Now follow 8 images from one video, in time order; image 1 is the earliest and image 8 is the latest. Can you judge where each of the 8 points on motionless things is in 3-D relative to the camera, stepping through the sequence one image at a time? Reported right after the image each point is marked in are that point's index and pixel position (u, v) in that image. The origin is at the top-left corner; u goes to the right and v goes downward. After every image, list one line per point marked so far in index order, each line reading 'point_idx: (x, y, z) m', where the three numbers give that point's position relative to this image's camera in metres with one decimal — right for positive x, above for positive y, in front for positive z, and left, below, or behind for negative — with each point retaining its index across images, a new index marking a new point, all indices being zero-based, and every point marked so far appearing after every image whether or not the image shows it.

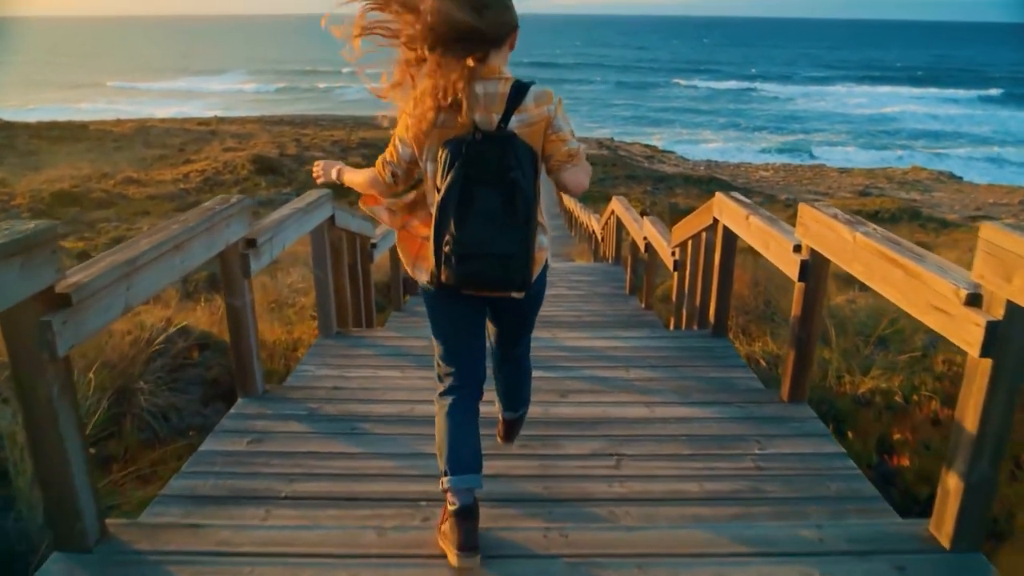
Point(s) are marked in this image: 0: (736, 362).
0: (+1.0, -0.3, +3.5) m
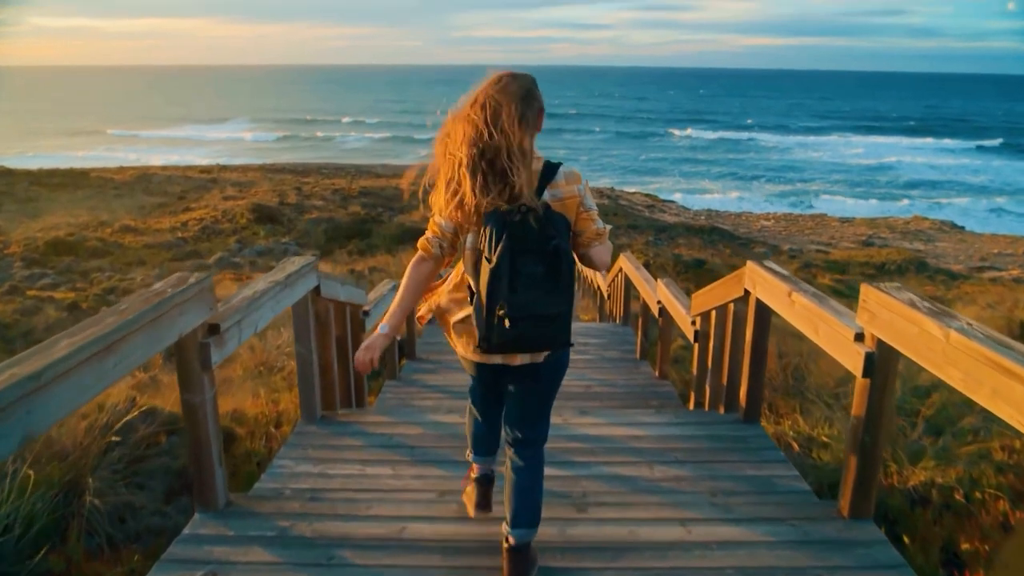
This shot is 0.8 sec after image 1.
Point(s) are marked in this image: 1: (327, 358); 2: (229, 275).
0: (+1.0, -0.7, +3.1) m
1: (-0.9, -0.3, +3.6) m
2: (-6.4, +0.3, +17.6) m
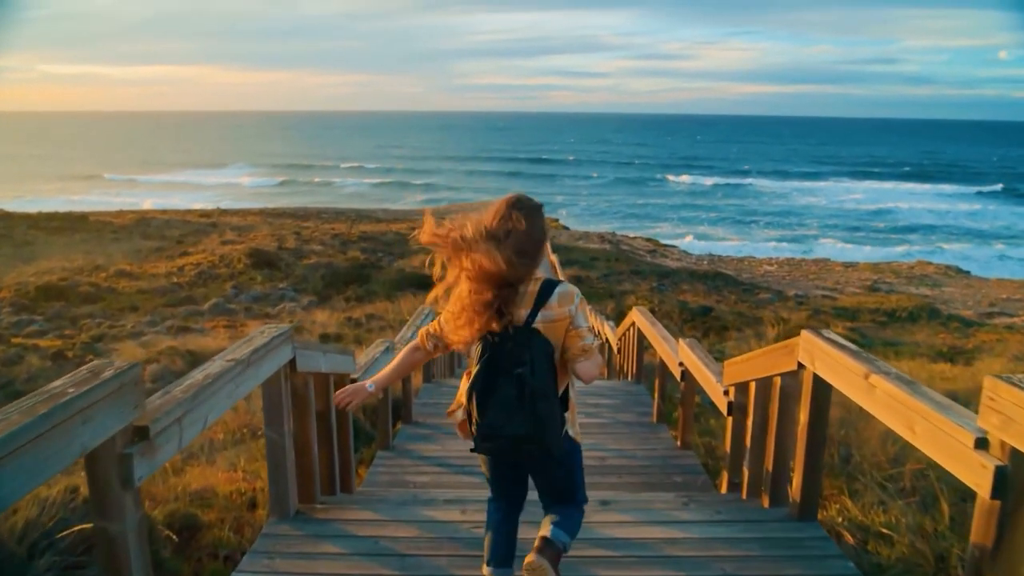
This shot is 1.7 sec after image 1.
0: (+1.1, -0.9, +2.5) m
1: (-0.8, -0.6, +3.1) m
2: (-6.3, -0.8, +17.0) m
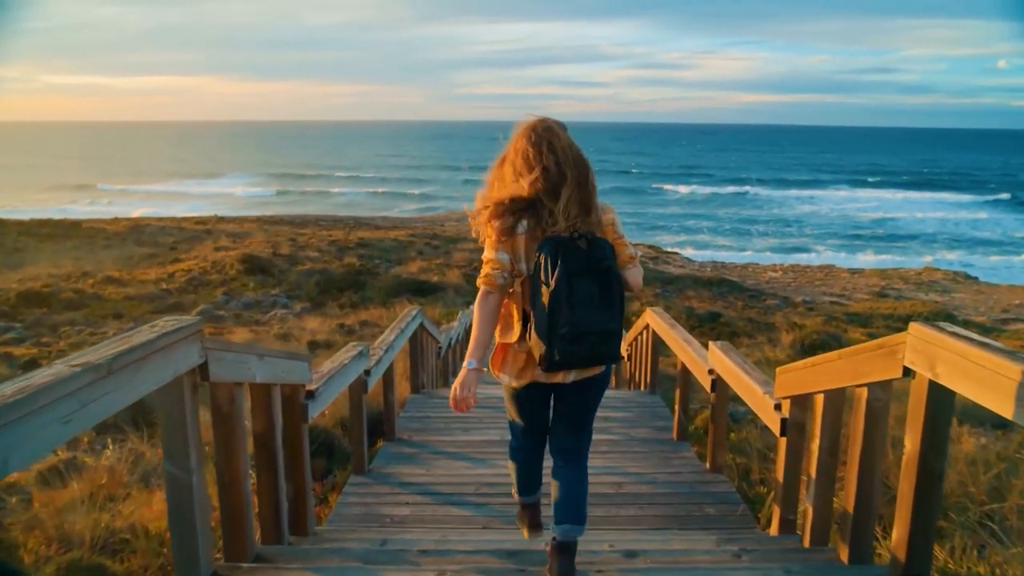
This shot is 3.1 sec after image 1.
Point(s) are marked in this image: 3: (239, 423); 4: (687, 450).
0: (+1.1, -0.8, +1.7) m
1: (-0.8, -0.6, +2.3) m
2: (-6.3, -0.9, +16.3) m
3: (-0.8, -0.4, +2.3) m
4: (+1.1, -1.0, +4.9) m
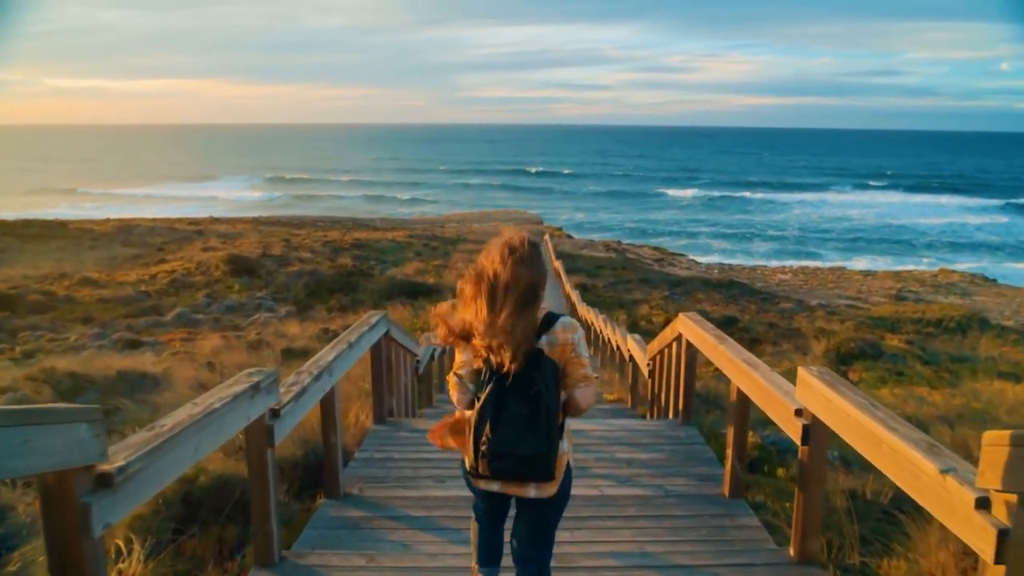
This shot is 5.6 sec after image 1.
0: (+1.0, -0.8, +0.3) m
1: (-0.9, -0.5, +0.9) m
2: (-6.4, -0.9, +14.9) m
3: (-0.9, -0.4, +0.9) m
4: (+1.0, -1.0, +3.4) m
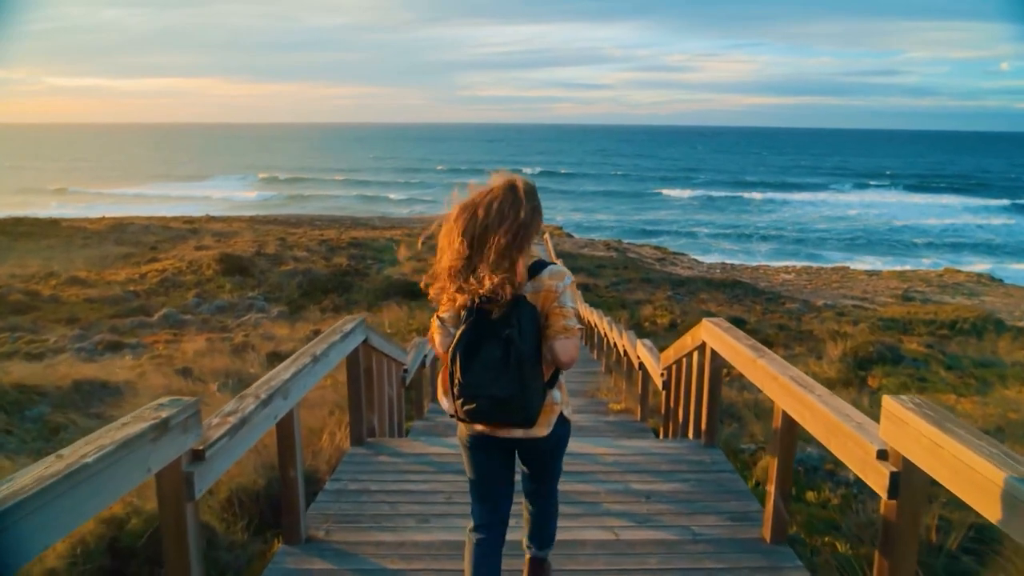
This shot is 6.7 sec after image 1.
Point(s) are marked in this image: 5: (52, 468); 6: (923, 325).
0: (+1.0, -0.8, -0.3) m
1: (-0.9, -0.5, +0.3) m
2: (-6.4, -0.9, +14.3) m
3: (-0.9, -0.4, +0.3) m
4: (+1.0, -1.0, +2.8) m
5: (-0.9, -0.3, +1.5) m
6: (+9.1, -0.8, +17.2) m
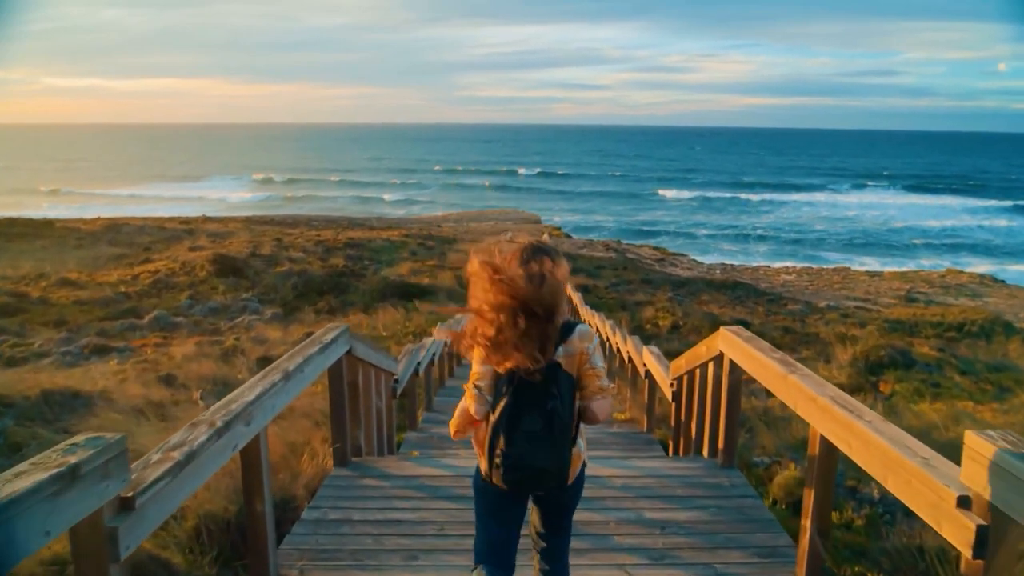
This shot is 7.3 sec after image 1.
0: (+1.0, -0.9, -0.7) m
1: (-0.9, -0.6, -0.1) m
2: (-6.4, -0.9, +13.9) m
3: (-0.9, -0.4, -0.1) m
4: (+1.0, -1.0, +2.5) m
5: (-0.9, -0.4, +1.1) m
6: (+9.1, -0.9, +16.9) m
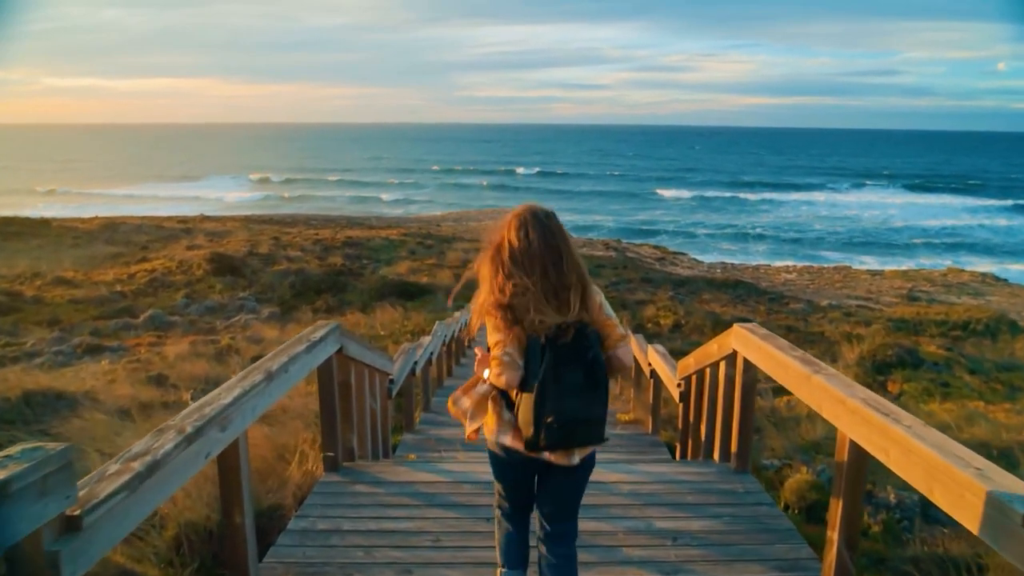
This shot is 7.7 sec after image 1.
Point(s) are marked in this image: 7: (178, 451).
0: (+1.0, -0.8, -0.9) m
1: (-0.9, -0.5, -0.3) m
2: (-6.4, -0.9, +13.7) m
3: (-0.9, -0.4, -0.3) m
4: (+1.0, -1.0, +2.2) m
5: (-0.9, -0.3, +0.9) m
6: (+9.1, -0.8, +16.7) m
7: (-0.8, -0.4, +1.9) m
